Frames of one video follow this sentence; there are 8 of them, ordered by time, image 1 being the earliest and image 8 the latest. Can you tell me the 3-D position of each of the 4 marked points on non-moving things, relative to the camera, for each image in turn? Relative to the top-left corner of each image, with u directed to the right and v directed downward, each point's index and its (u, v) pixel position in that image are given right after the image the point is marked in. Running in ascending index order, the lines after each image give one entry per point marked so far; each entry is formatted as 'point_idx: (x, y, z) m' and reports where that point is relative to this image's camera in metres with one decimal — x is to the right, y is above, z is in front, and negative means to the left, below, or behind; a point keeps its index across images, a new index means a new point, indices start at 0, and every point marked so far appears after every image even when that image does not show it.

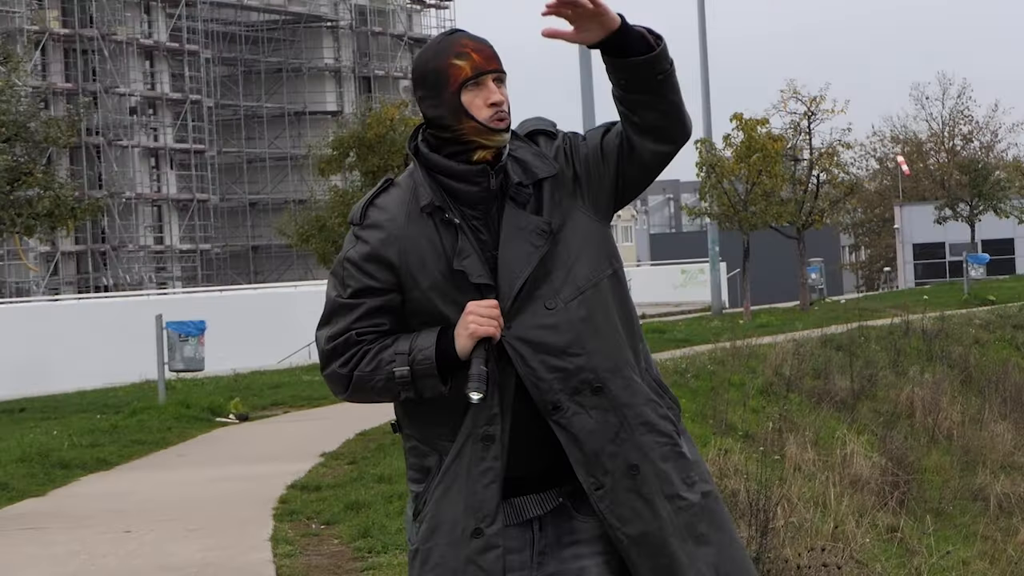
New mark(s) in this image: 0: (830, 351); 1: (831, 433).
0: (+3.2, -0.7, +16.8) m
1: (+2.6, -1.2, +13.8) m
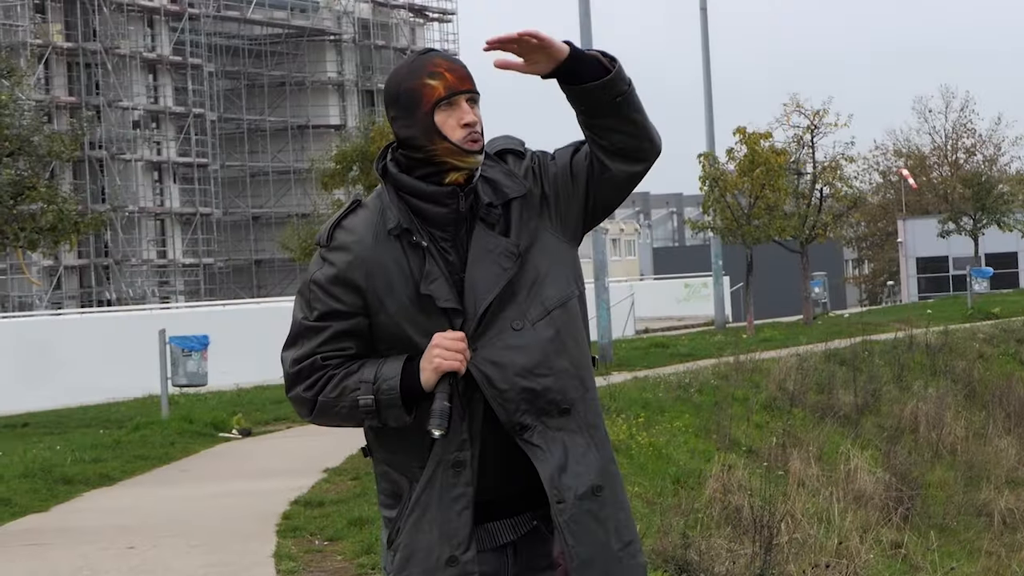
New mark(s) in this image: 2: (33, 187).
0: (+3.3, -0.8, +16.8) m
1: (+2.6, -1.3, +13.8) m
2: (-5.3, +1.1, +18.0) m
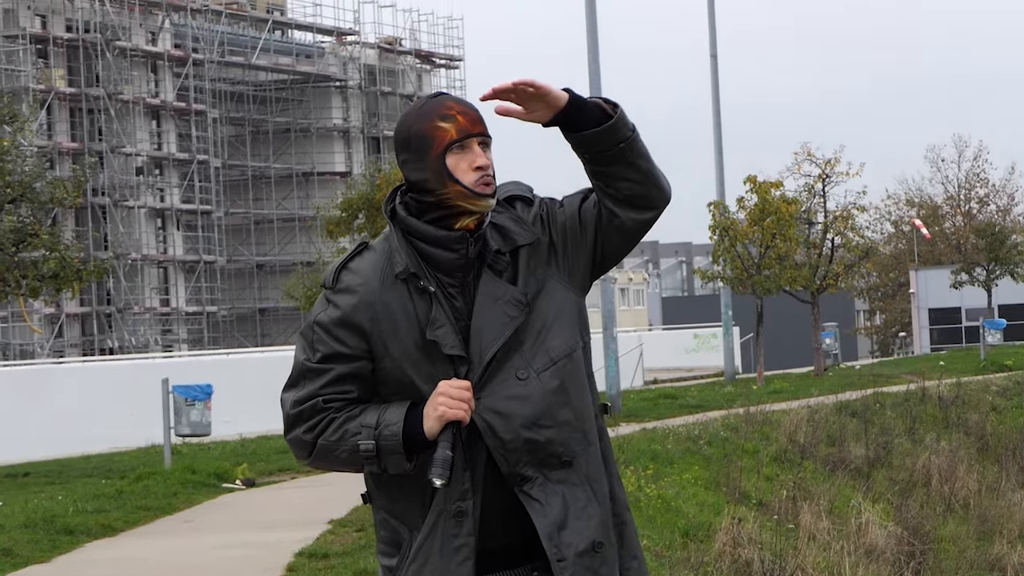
0: (+3.3, -1.3, +16.6) m
1: (+2.7, -1.7, +13.5) m
2: (-5.2, +0.6, +17.9) m
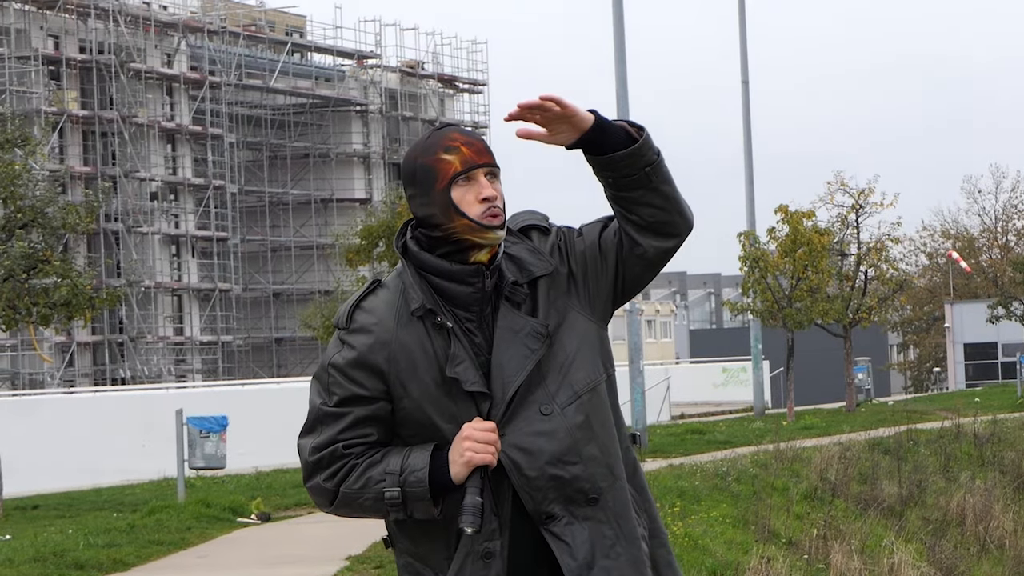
0: (+3.5, -1.6, +16.1) m
1: (+2.9, -2.0, +13.1) m
2: (-5.0, +0.3, +17.6) m
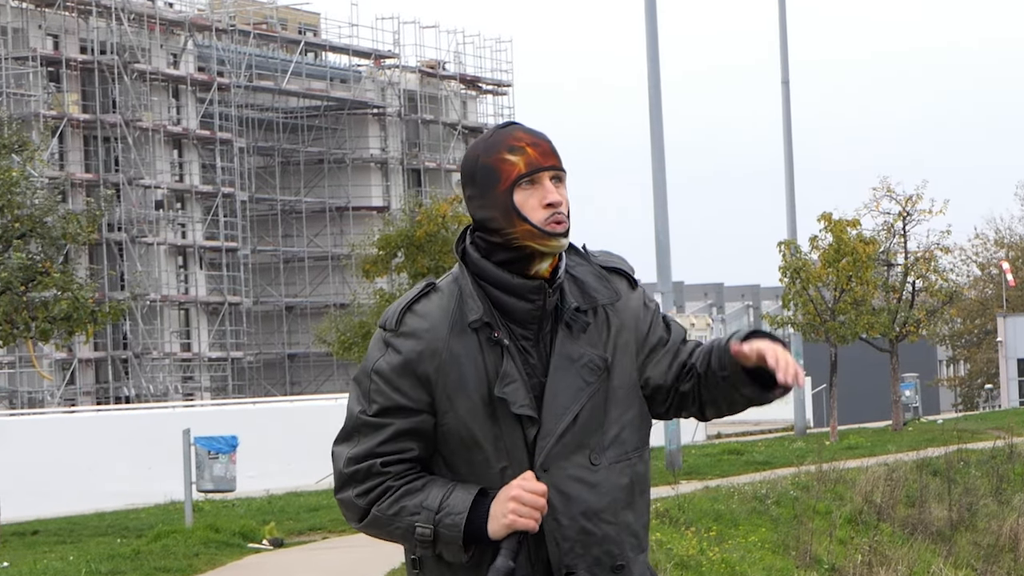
0: (+3.8, -1.7, +15.3) m
1: (+3.1, -2.1, +12.3) m
2: (-4.7, +0.2, +17.0) m
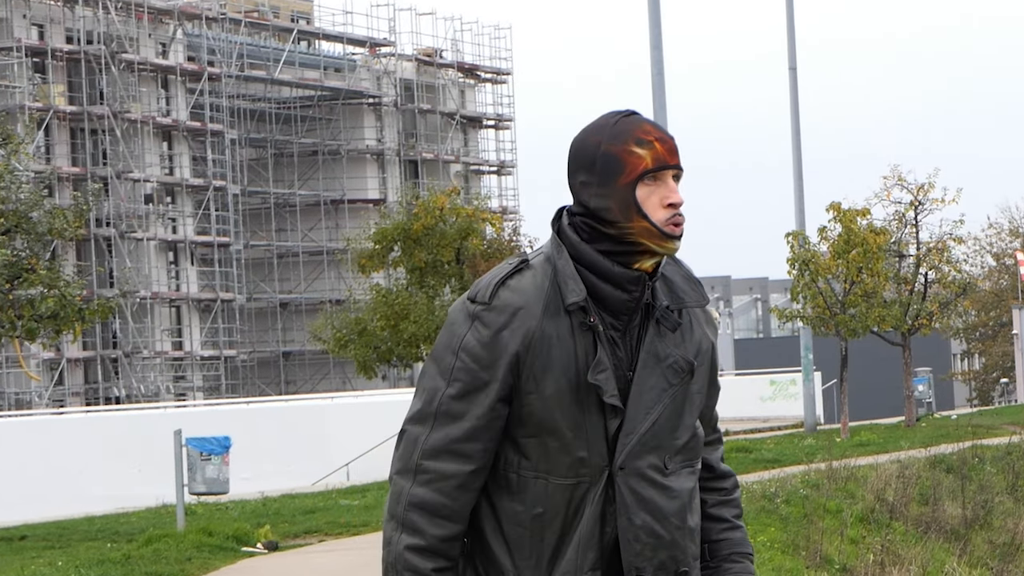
0: (+3.8, -1.7, +15.0) m
1: (+3.1, -2.0, +12.0) m
2: (-4.7, +0.2, +16.6) m
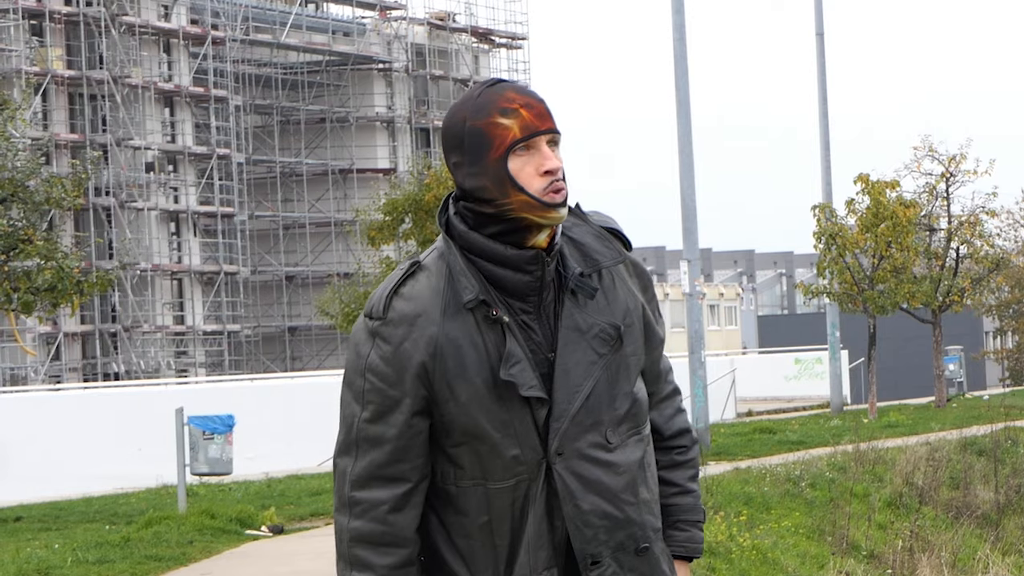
0: (+3.9, -1.5, +14.5) m
1: (+3.2, -1.8, +11.5) m
2: (-4.5, +0.4, +16.2) m
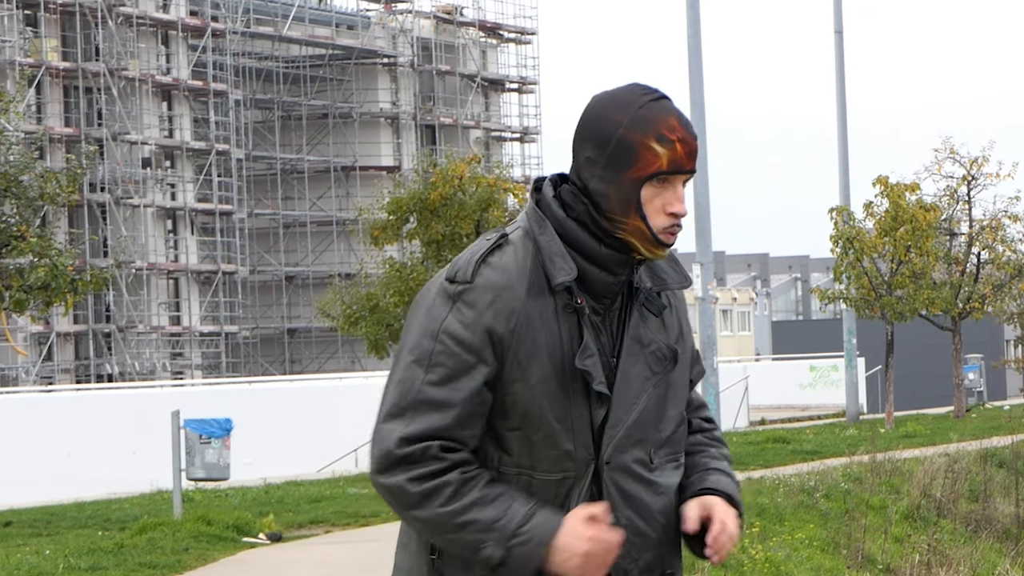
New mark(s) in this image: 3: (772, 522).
0: (+4.0, -1.5, +14.1) m
1: (+3.2, -1.9, +11.1) m
2: (-4.4, +0.4, +15.9) m
3: (+1.9, -1.7, +12.4) m
